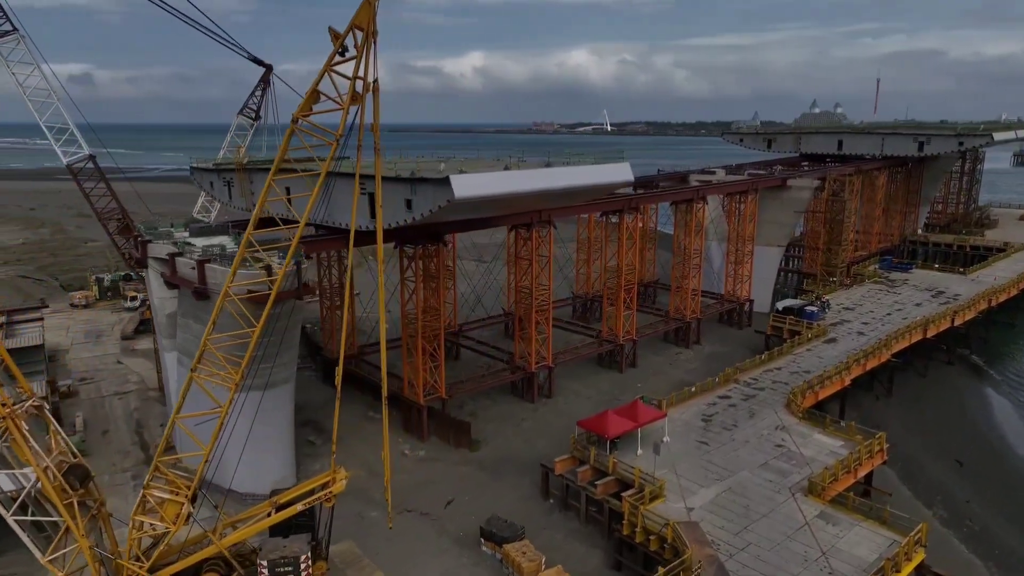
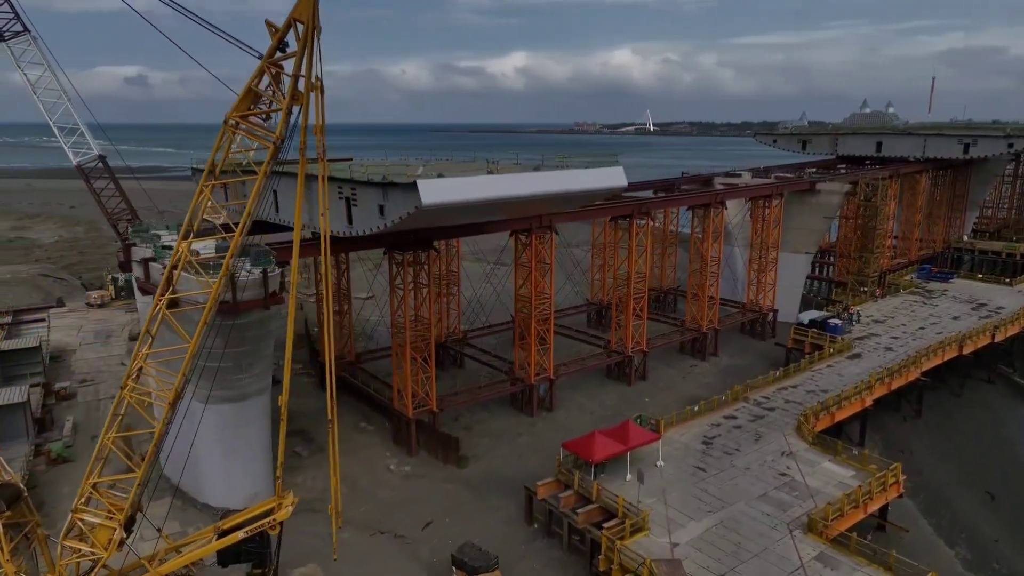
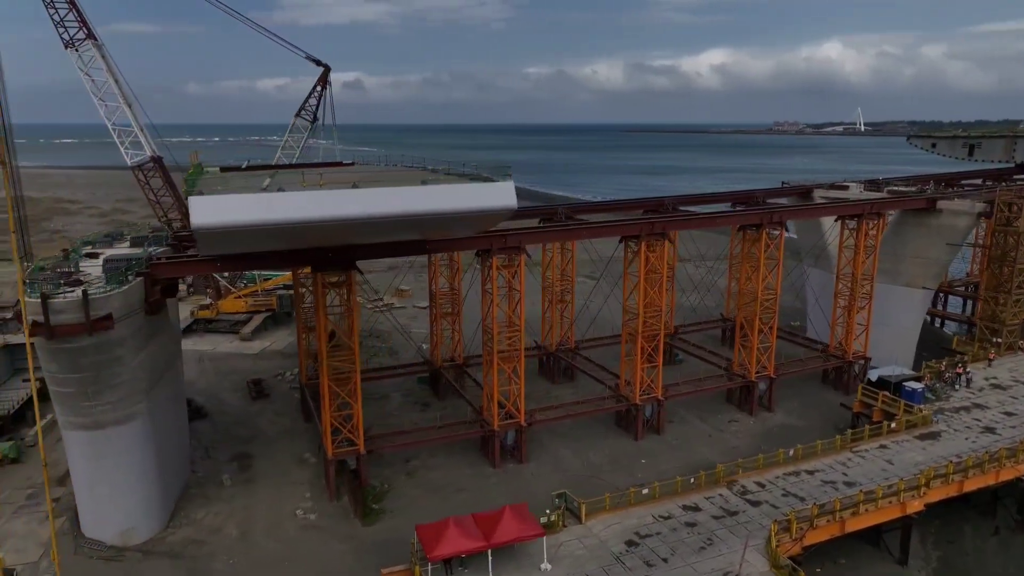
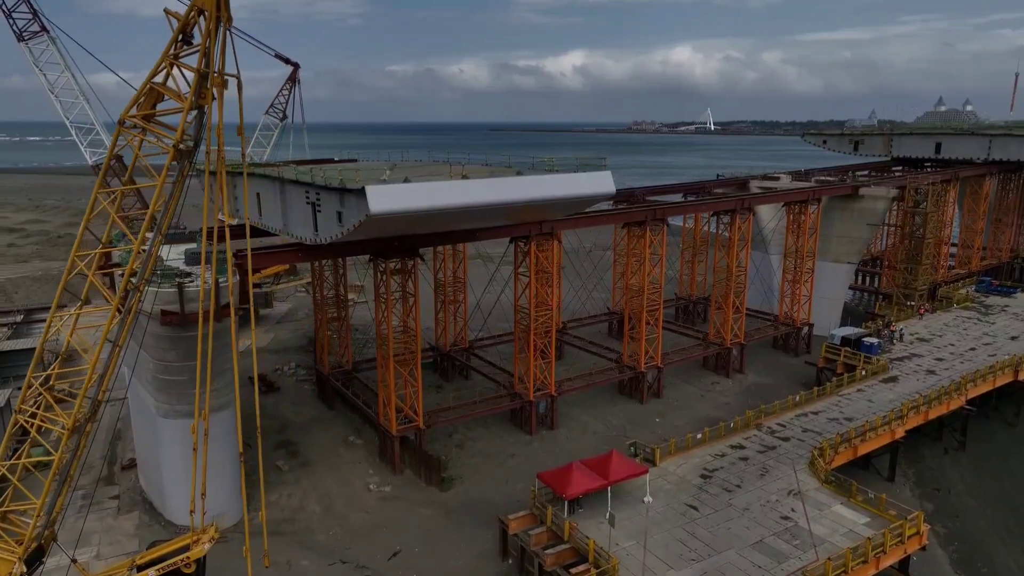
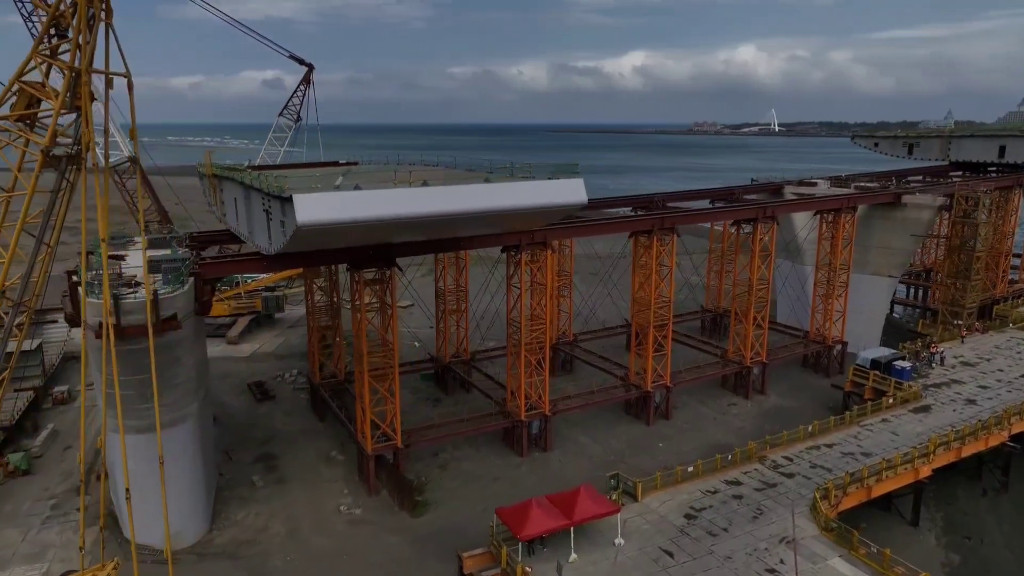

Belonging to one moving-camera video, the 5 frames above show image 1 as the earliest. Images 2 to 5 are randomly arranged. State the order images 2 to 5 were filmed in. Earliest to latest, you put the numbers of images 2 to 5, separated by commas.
2, 4, 5, 3
